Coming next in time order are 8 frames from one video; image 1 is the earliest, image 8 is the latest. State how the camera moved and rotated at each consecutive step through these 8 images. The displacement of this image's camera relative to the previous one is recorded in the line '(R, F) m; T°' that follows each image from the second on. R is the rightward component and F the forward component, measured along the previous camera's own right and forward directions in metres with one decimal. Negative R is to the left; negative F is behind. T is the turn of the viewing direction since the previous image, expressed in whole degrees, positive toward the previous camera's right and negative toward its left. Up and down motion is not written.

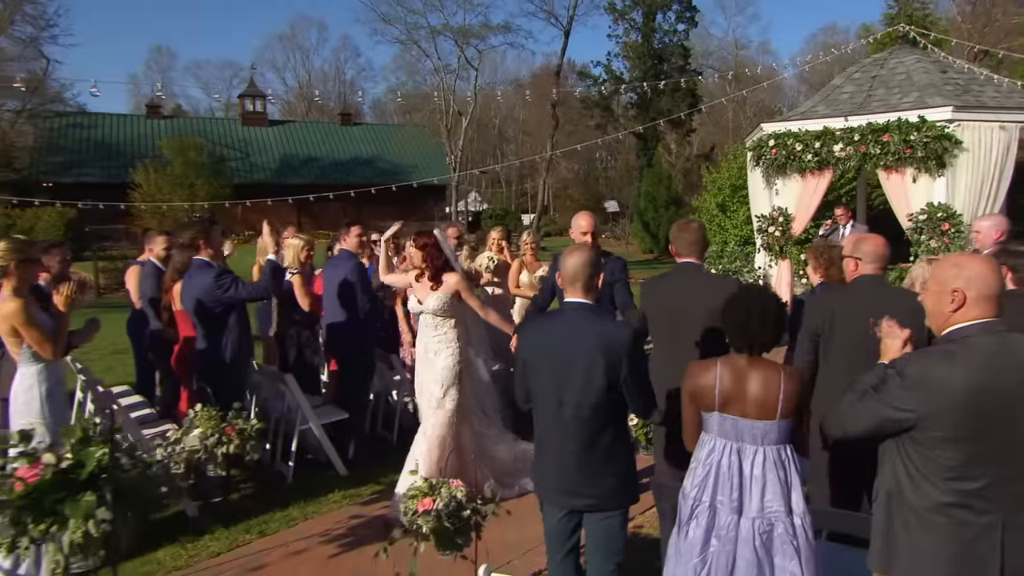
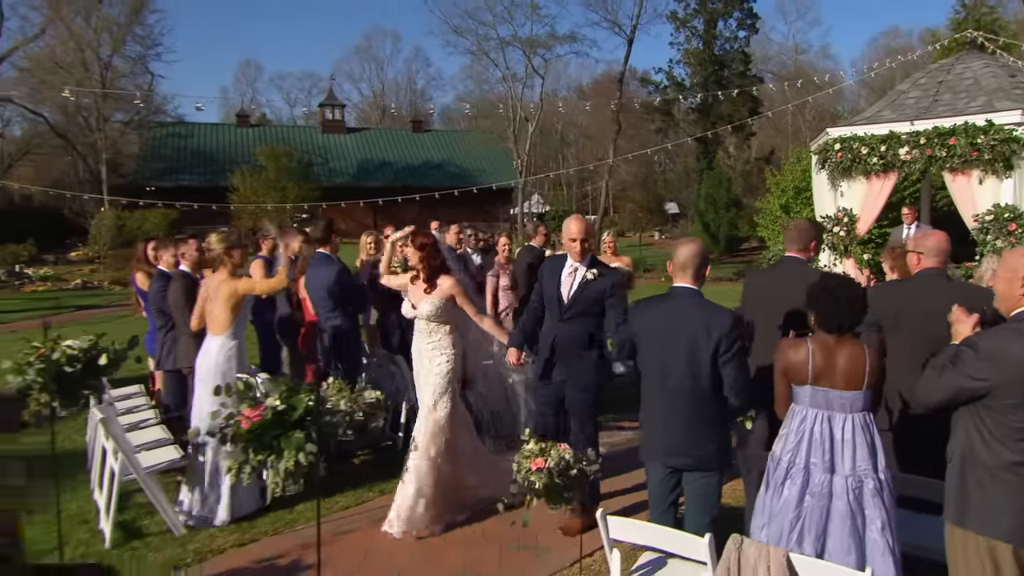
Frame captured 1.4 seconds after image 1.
(-0.5, -0.7) m; -4°
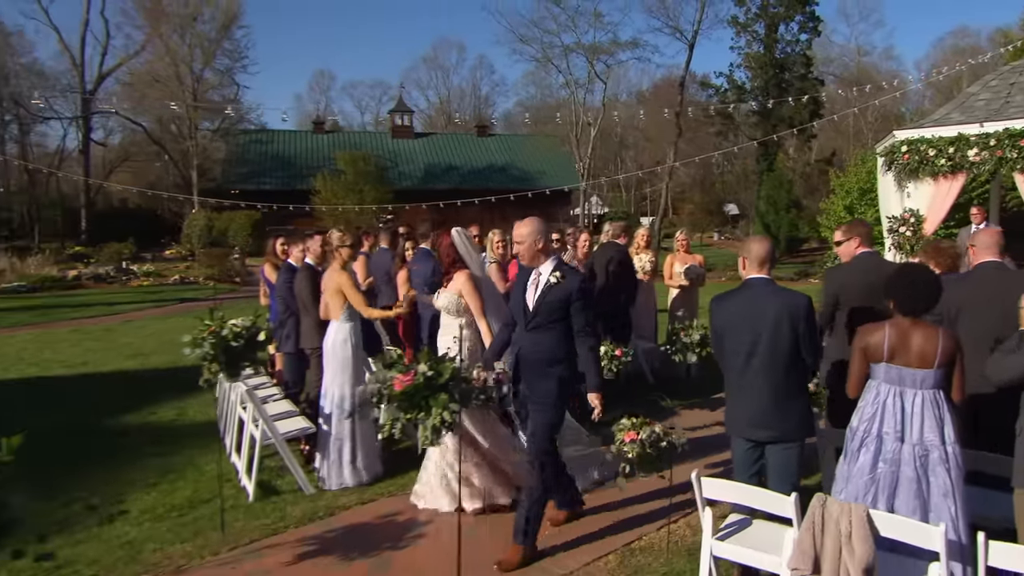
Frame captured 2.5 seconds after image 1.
(-0.4, -0.6) m; -4°
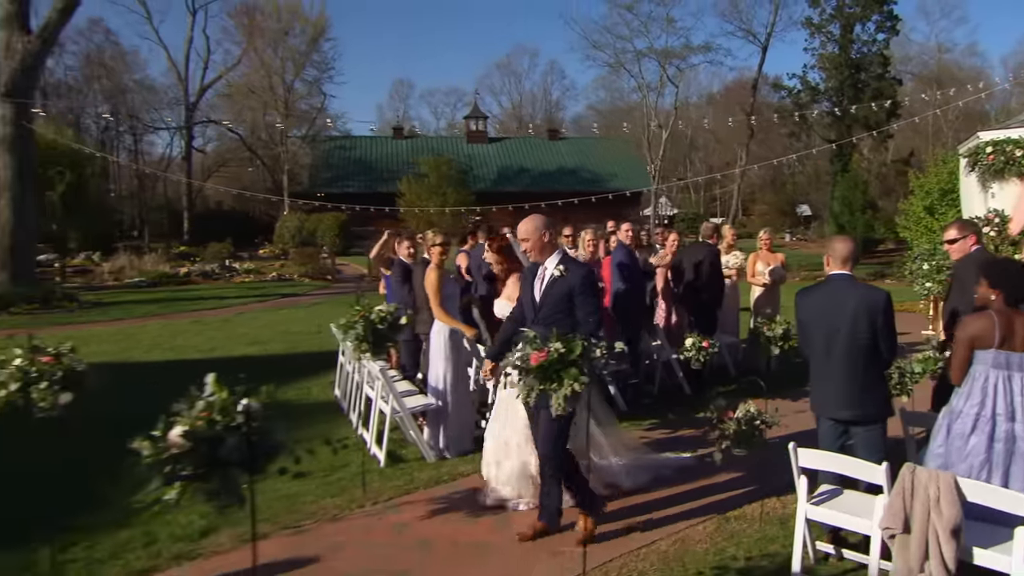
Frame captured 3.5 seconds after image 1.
(-0.4, -0.6) m; -5°
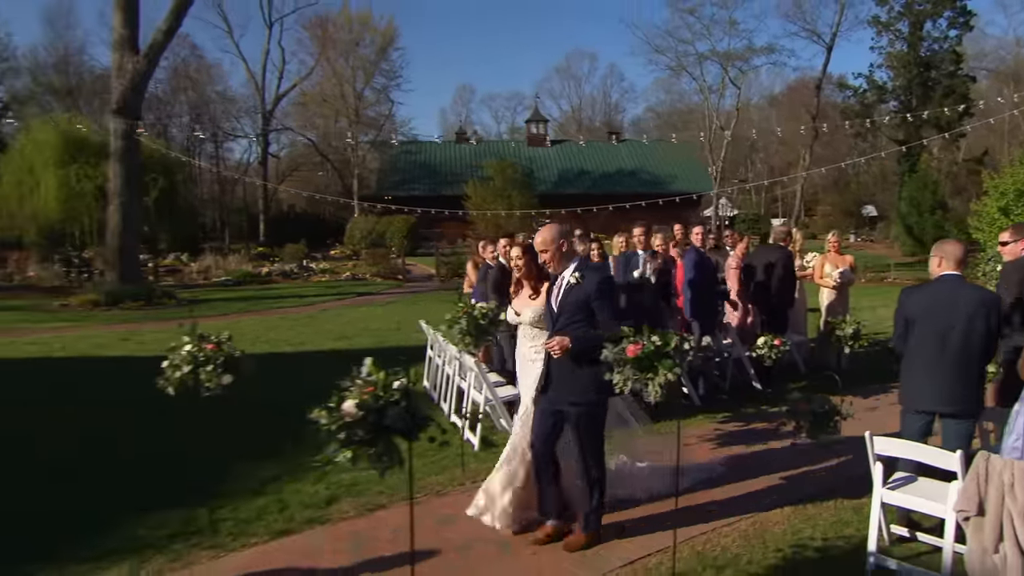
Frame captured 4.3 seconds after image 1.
(-0.3, -0.5) m; -4°
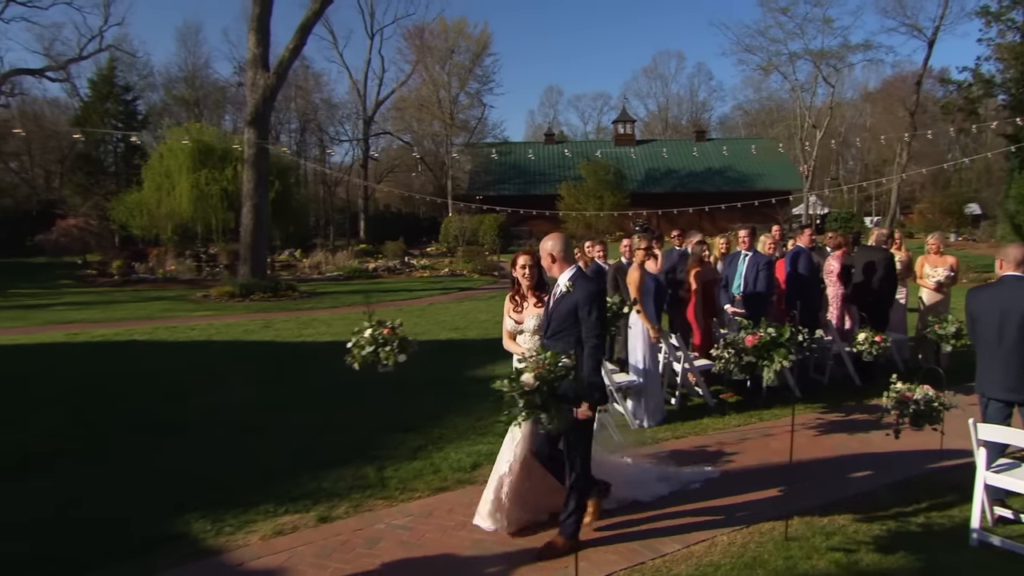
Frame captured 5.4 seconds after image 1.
(-0.5, -0.8) m; -6°
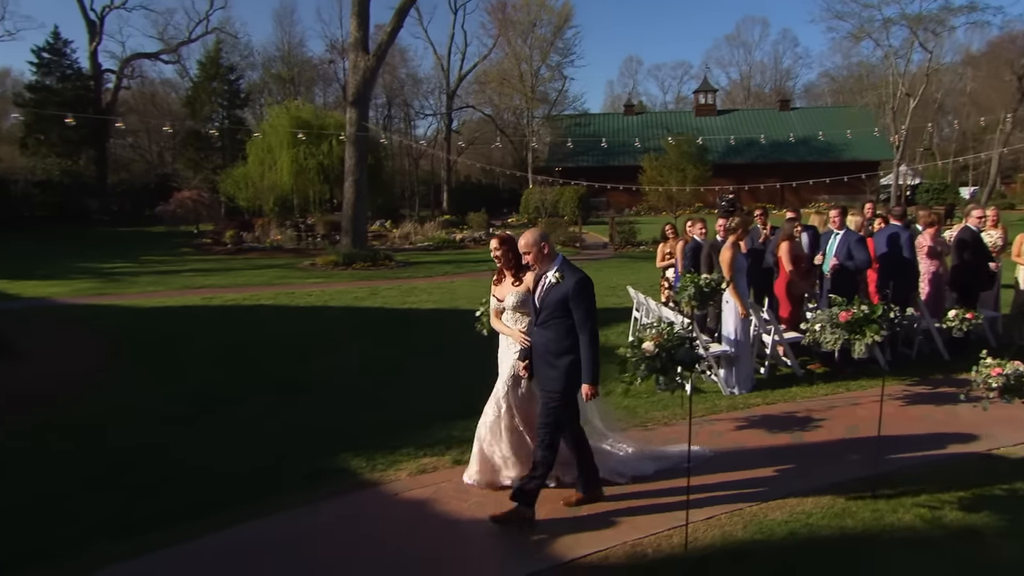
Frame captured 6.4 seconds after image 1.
(-0.4, -0.7) m; -6°
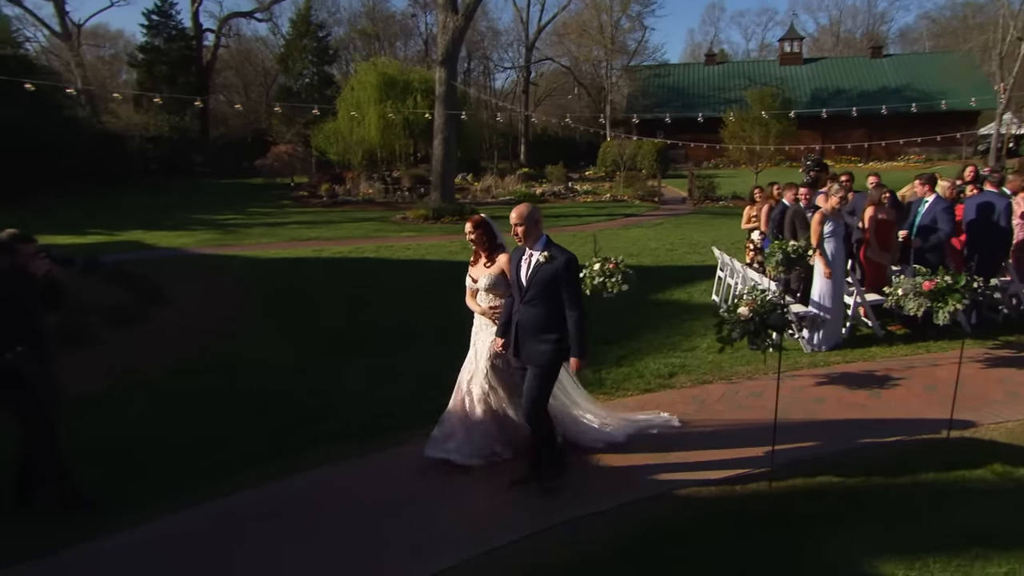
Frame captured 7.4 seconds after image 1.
(-0.4, -0.8) m; -6°
